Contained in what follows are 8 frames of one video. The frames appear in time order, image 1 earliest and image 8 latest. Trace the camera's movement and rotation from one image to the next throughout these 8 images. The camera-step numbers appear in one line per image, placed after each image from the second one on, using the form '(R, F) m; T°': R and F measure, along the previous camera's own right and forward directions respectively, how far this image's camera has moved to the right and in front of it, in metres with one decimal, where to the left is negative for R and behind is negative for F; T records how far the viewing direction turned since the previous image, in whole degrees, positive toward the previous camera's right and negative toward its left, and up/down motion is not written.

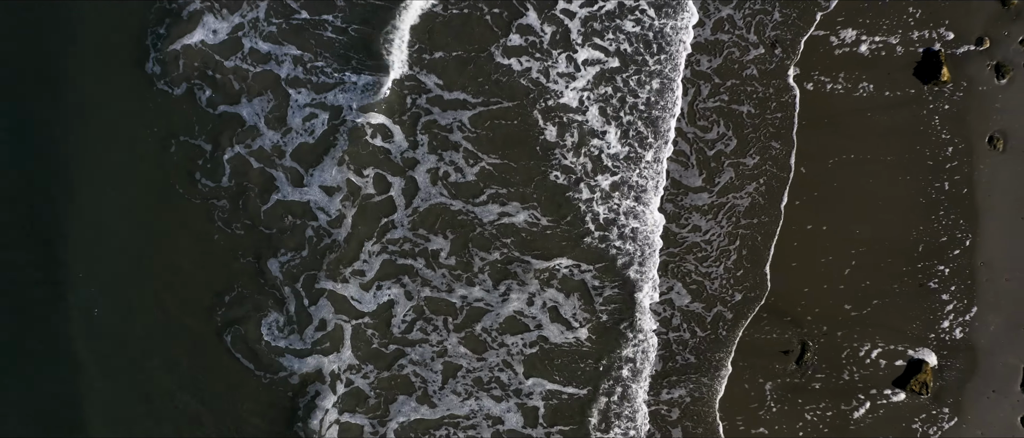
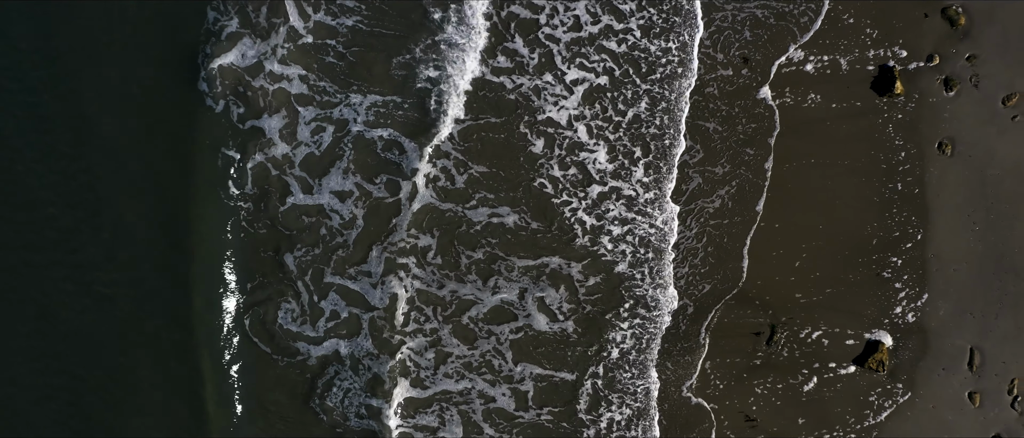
(+0.1, -1.1) m; -1°
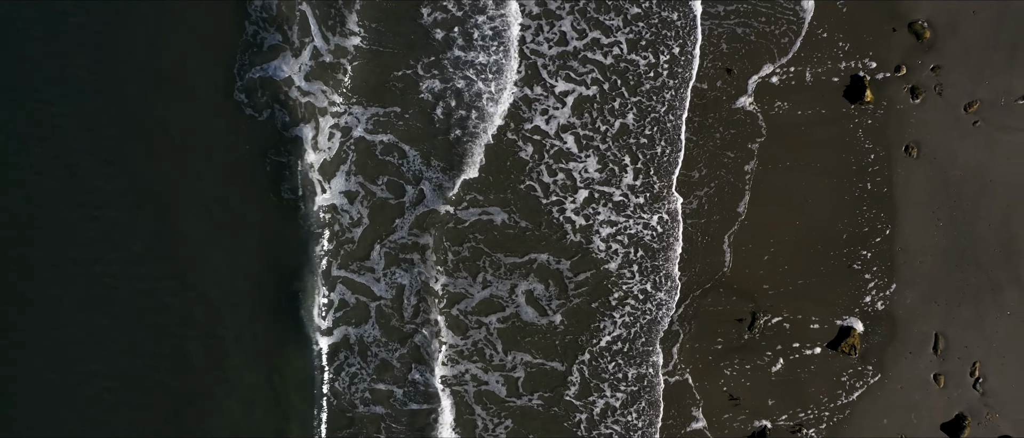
(0.0, -0.9) m; 0°
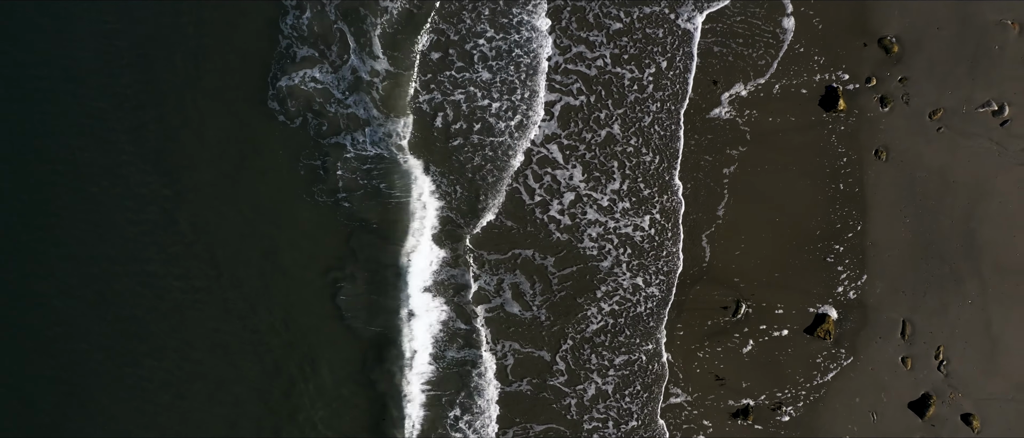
(0.0, -1.0) m; -1°
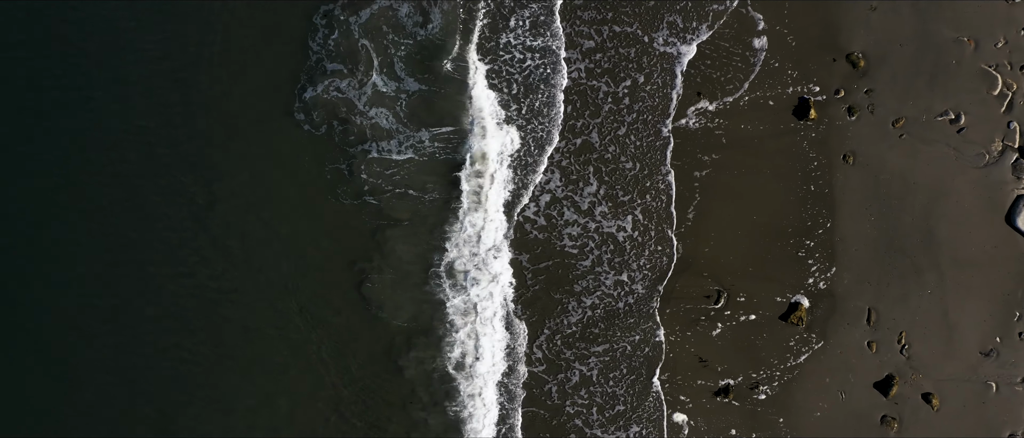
(0.0, -1.2) m; 0°
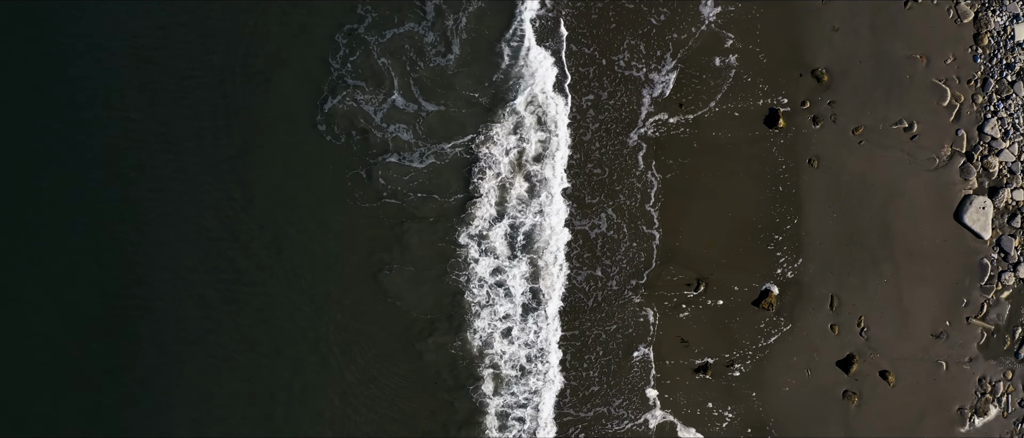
(0.0, -1.5) m; -1°
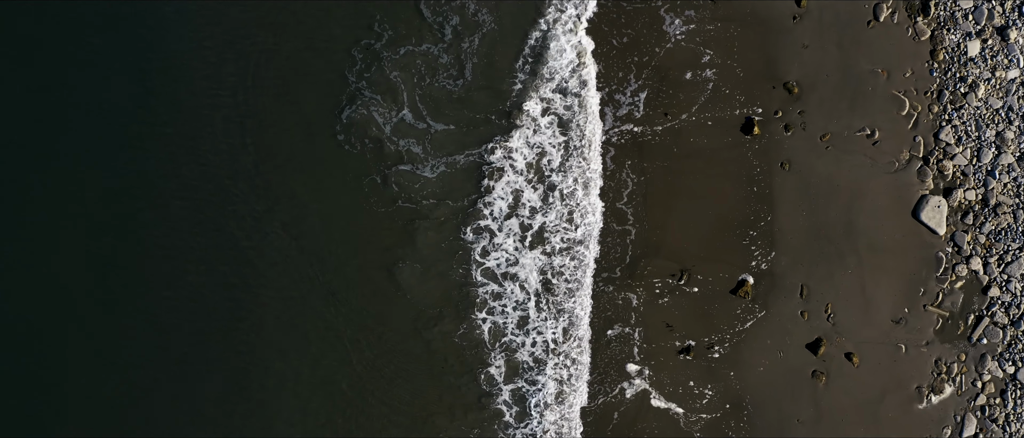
(0.0, -1.5) m; 0°
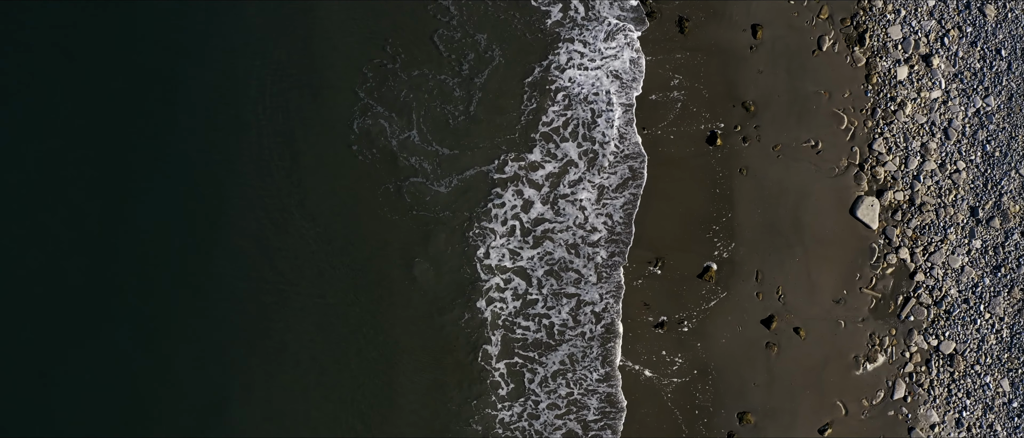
(+0.1, -2.9) m; -1°
